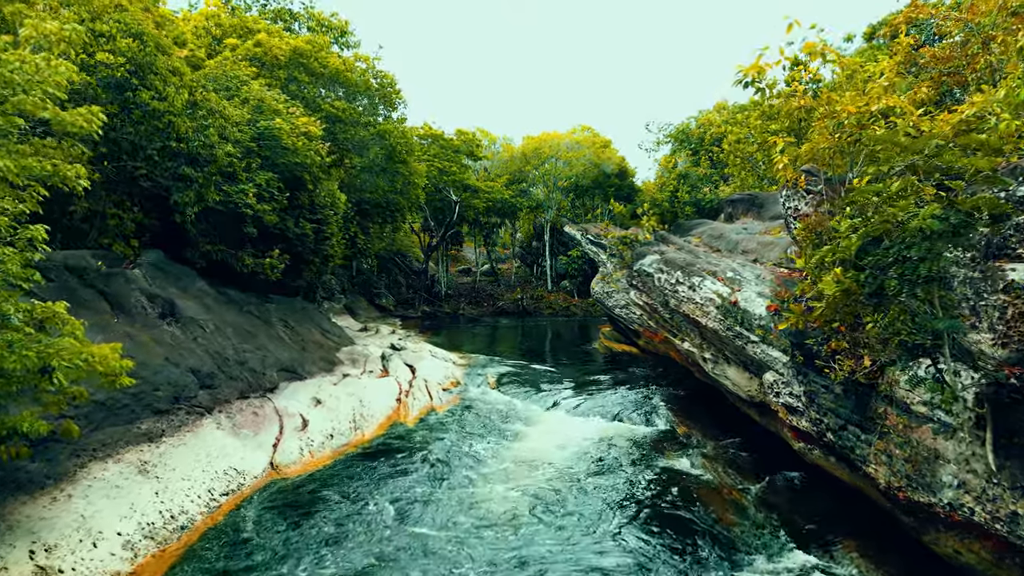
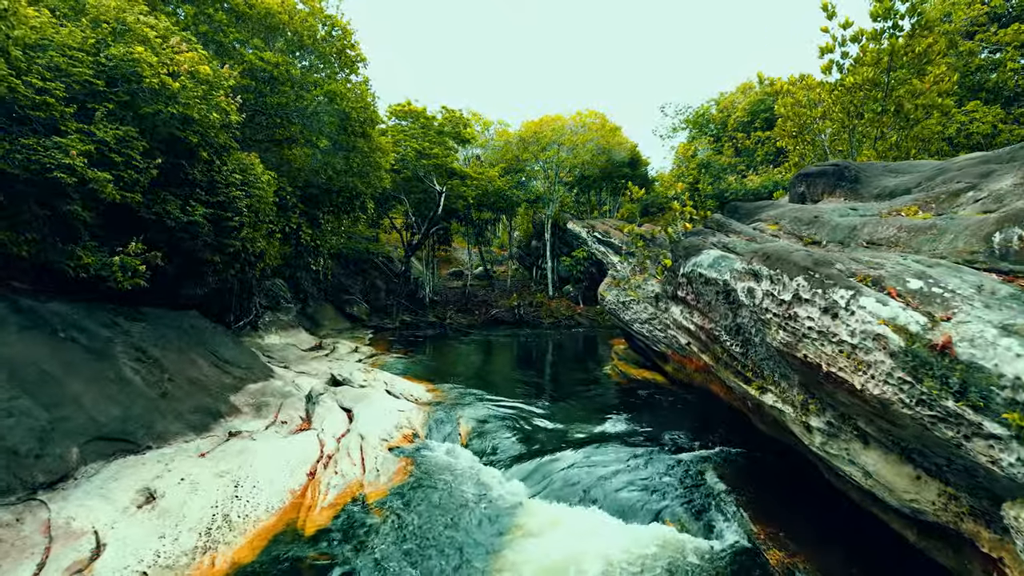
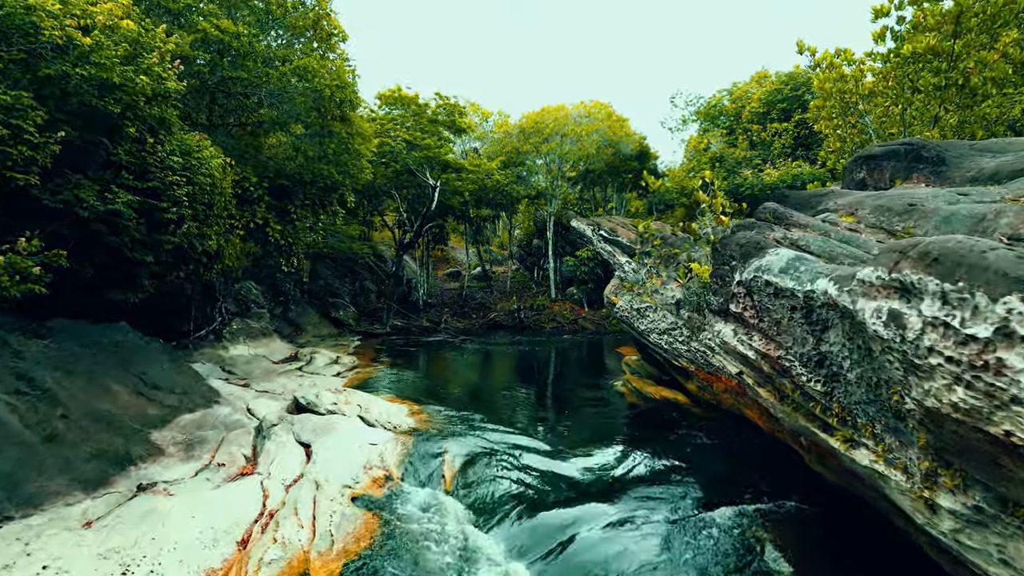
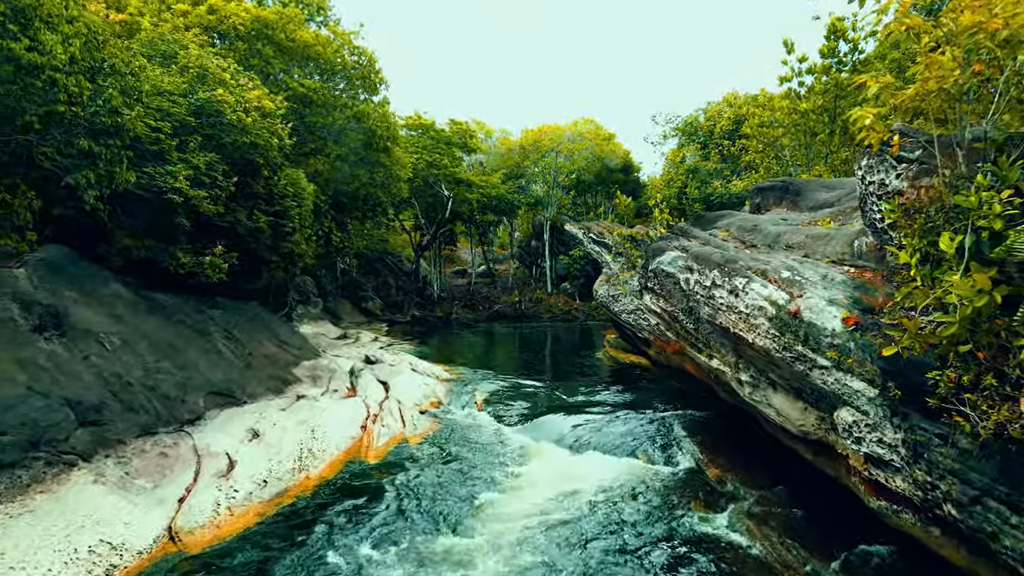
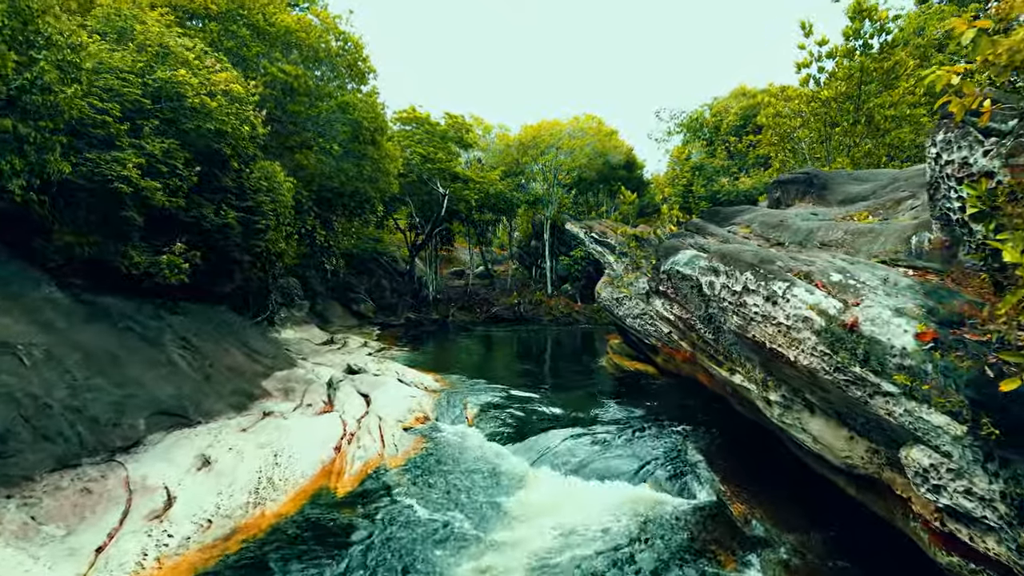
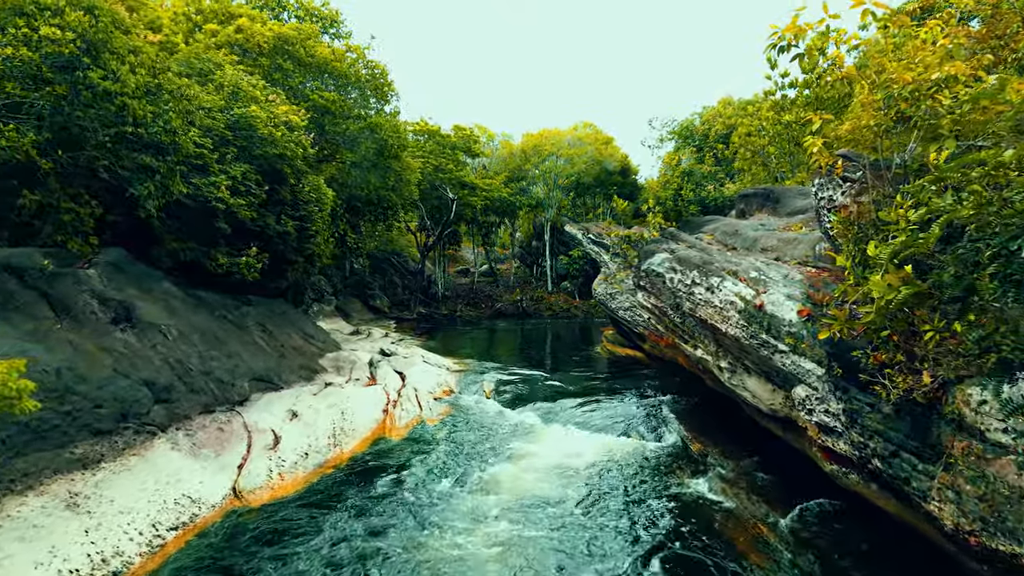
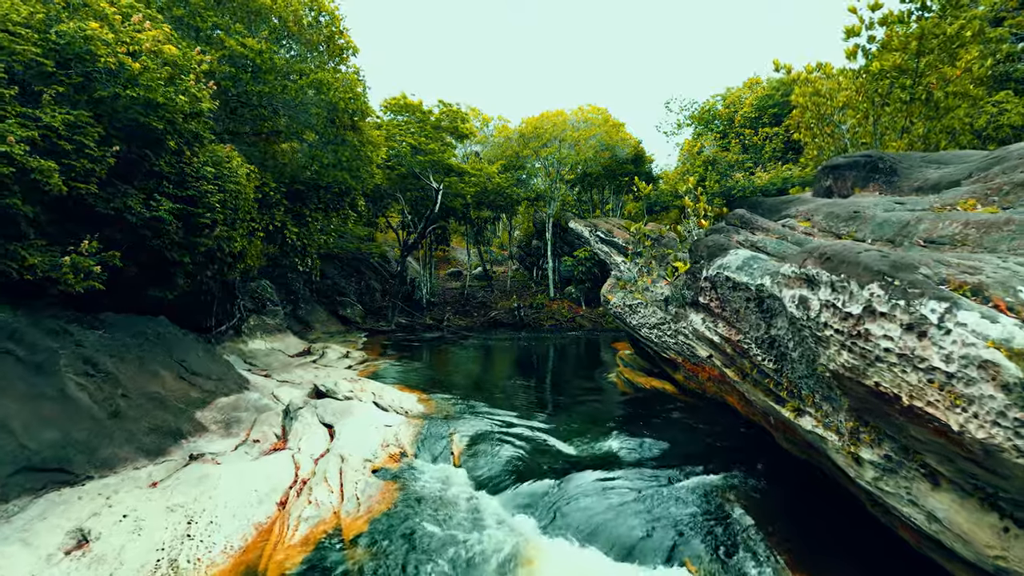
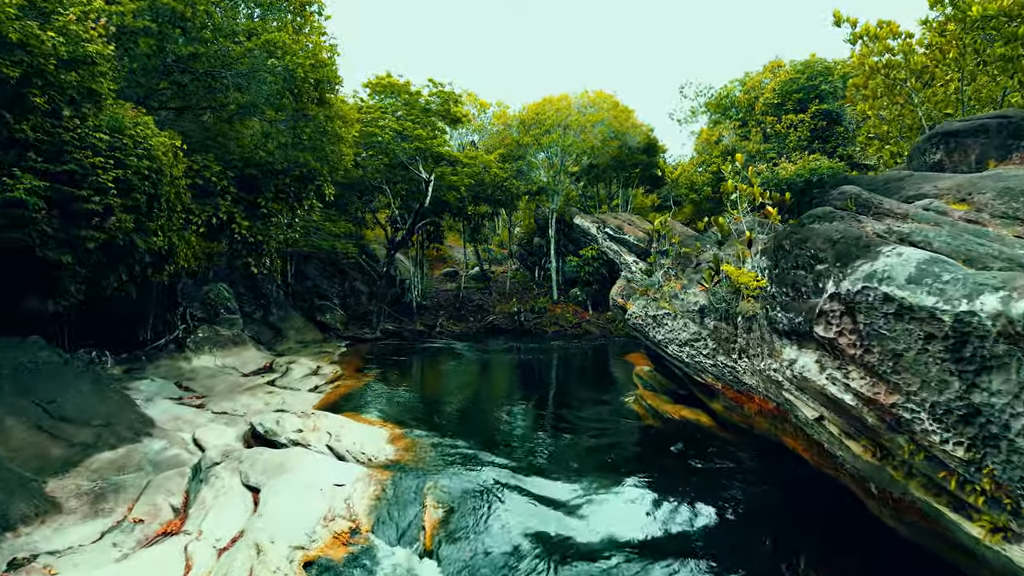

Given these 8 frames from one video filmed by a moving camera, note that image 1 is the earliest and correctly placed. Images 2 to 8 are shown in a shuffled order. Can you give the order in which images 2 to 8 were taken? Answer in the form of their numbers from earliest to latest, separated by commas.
6, 4, 5, 2, 7, 3, 8
